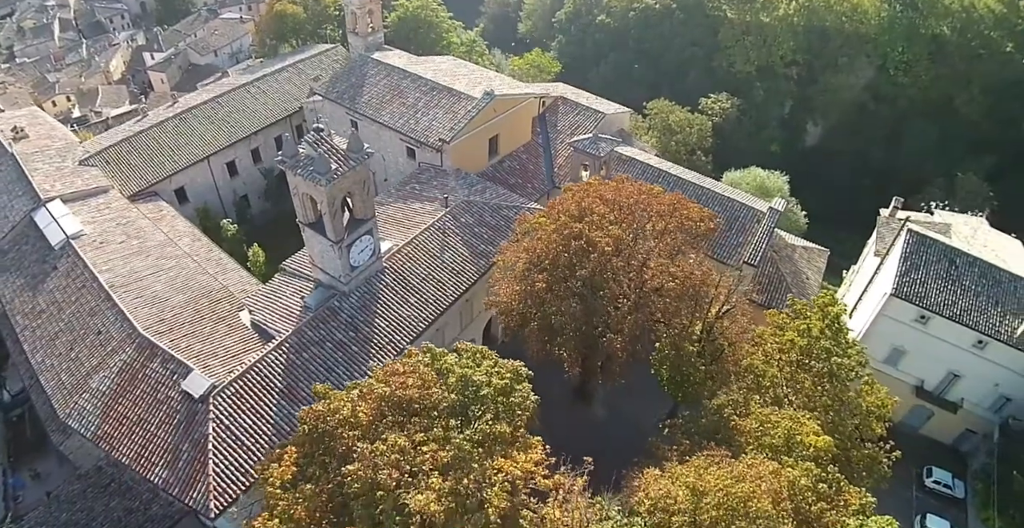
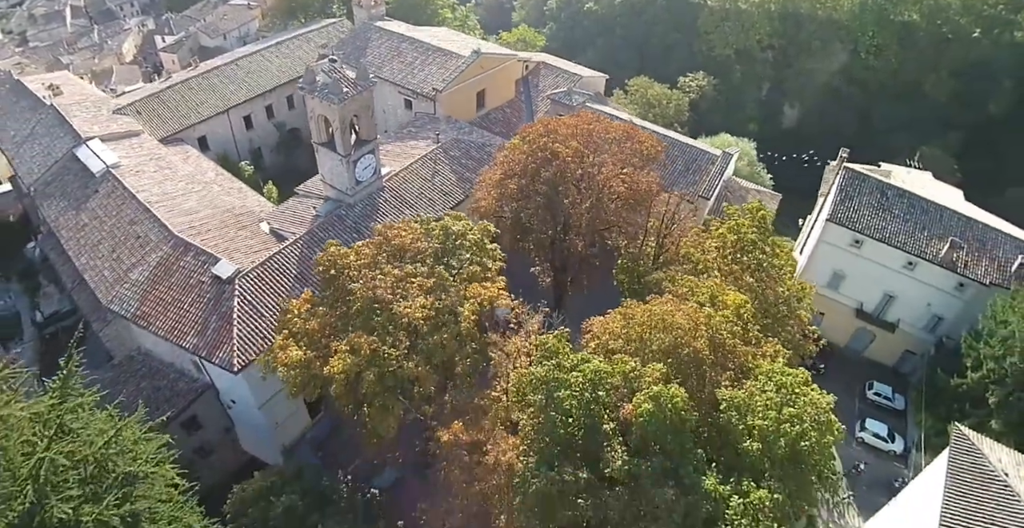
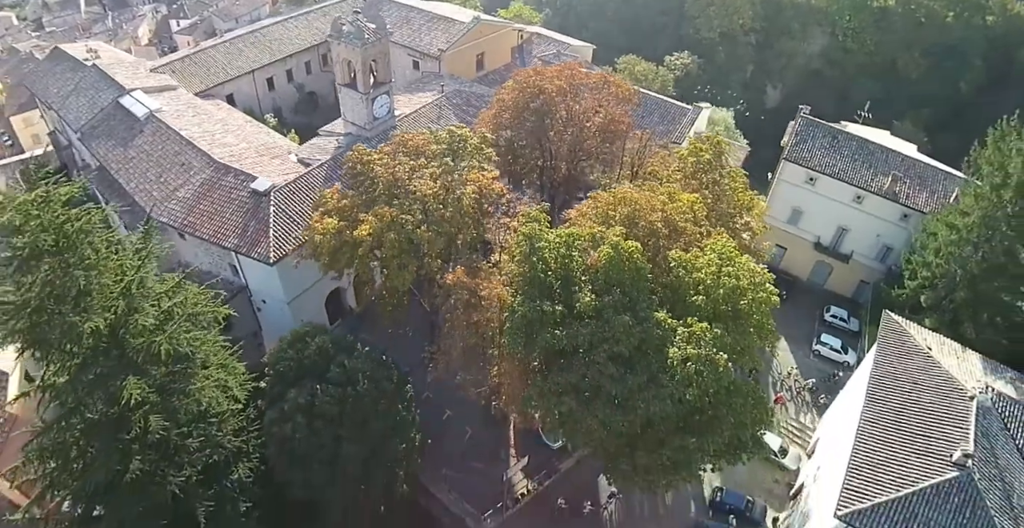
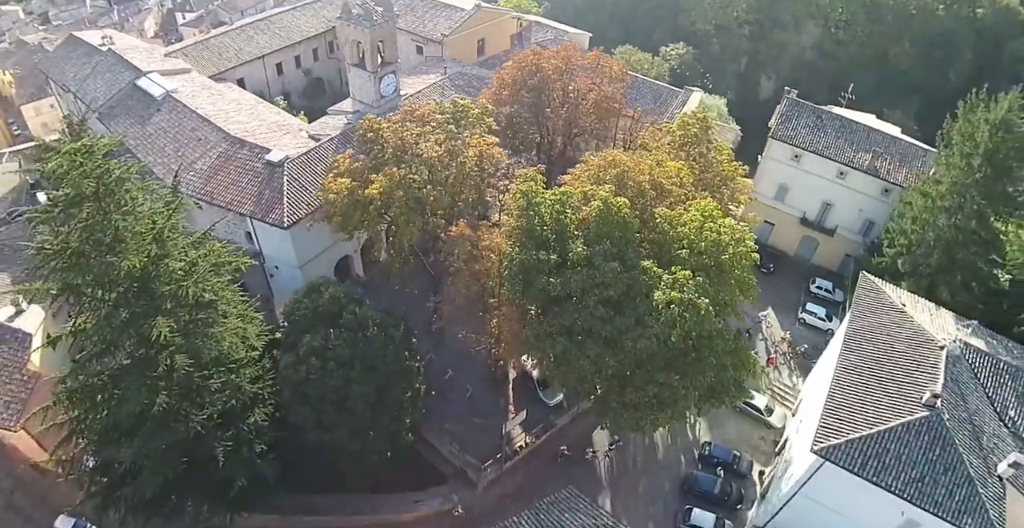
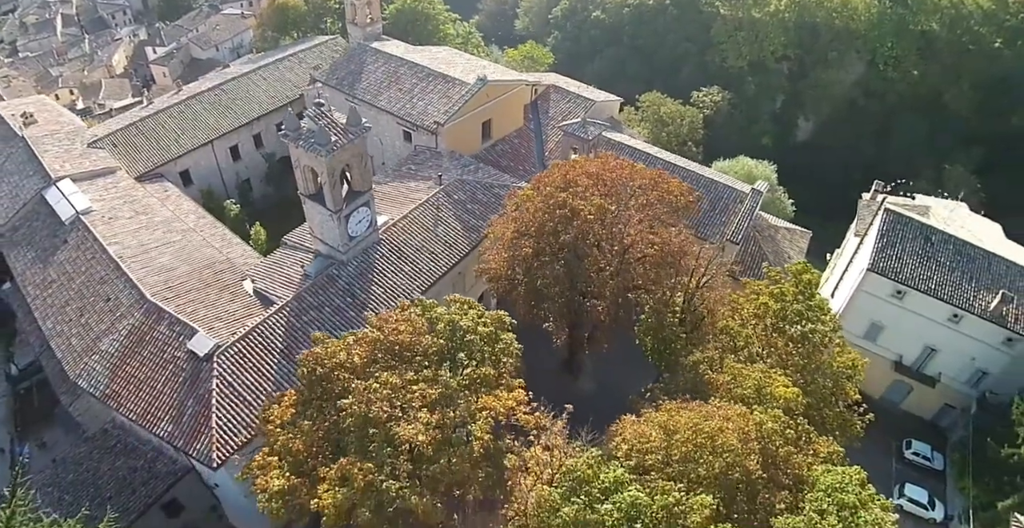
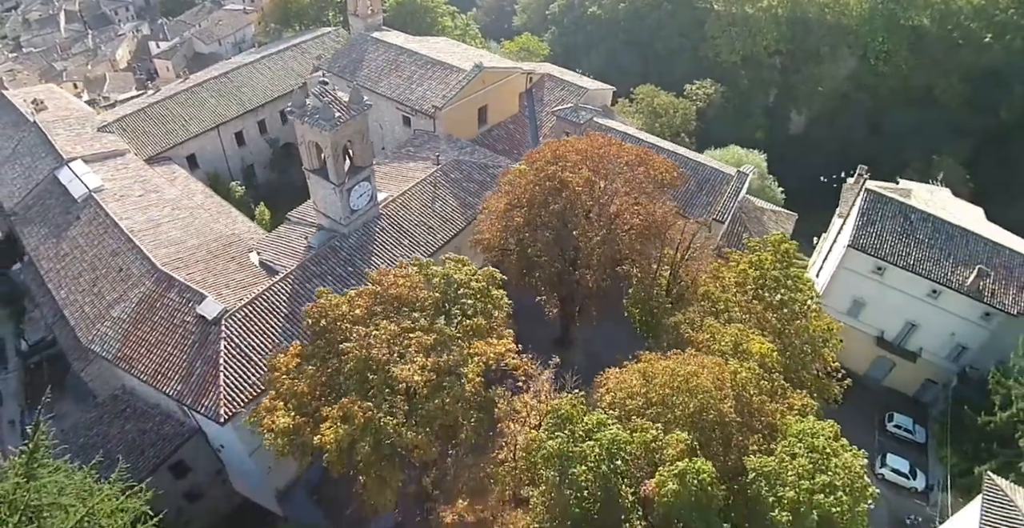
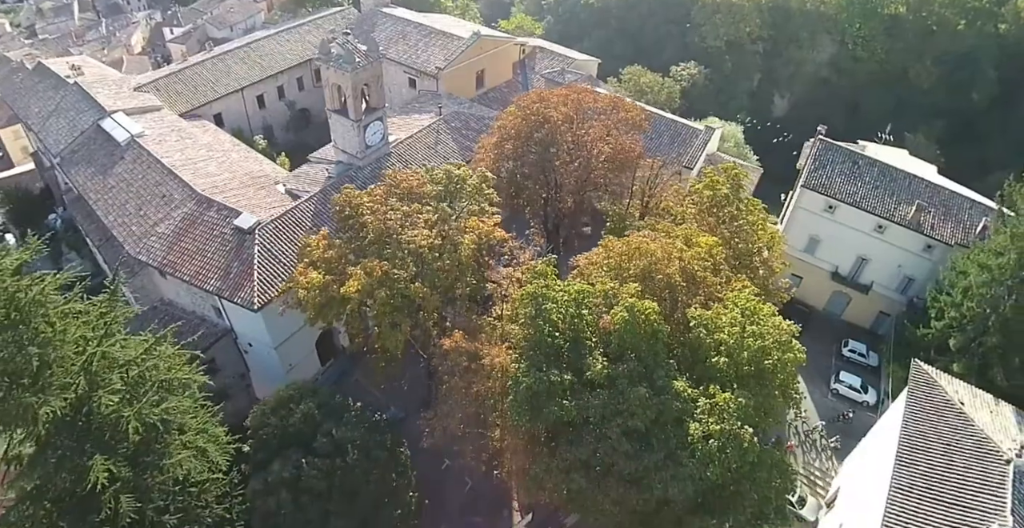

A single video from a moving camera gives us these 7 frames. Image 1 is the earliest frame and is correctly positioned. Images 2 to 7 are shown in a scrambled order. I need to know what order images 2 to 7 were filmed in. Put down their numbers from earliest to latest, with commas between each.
5, 6, 2, 7, 3, 4
